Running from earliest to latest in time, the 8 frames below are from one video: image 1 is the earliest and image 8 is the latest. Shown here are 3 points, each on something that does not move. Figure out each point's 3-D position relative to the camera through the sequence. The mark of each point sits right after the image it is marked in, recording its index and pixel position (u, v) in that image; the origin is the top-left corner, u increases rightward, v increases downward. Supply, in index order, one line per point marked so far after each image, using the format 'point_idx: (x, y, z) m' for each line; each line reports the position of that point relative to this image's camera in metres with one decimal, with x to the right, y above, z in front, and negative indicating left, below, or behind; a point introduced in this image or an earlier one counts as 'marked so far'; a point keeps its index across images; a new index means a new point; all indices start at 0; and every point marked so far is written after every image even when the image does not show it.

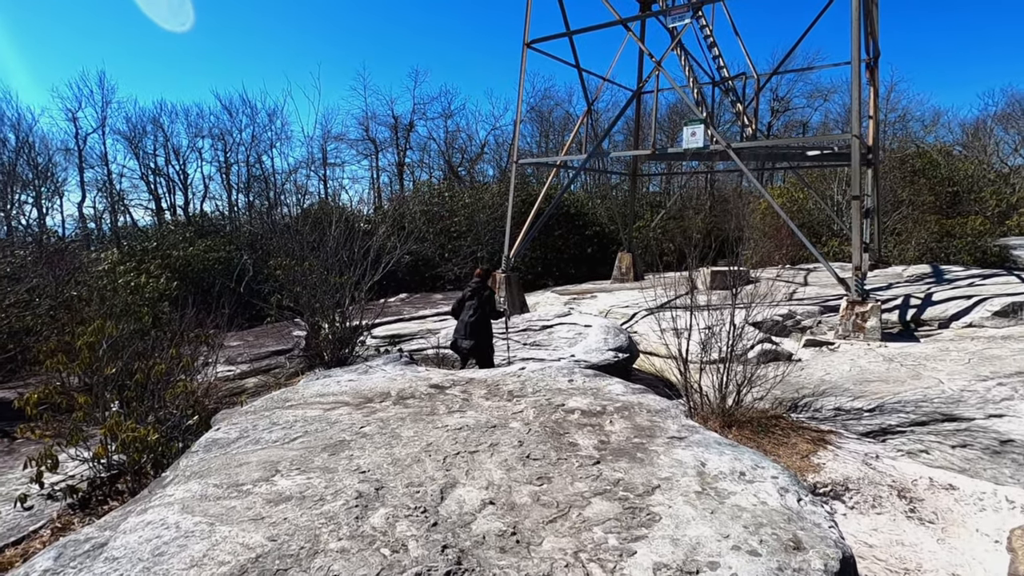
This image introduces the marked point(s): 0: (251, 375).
0: (-3.4, -1.2, +7.0) m
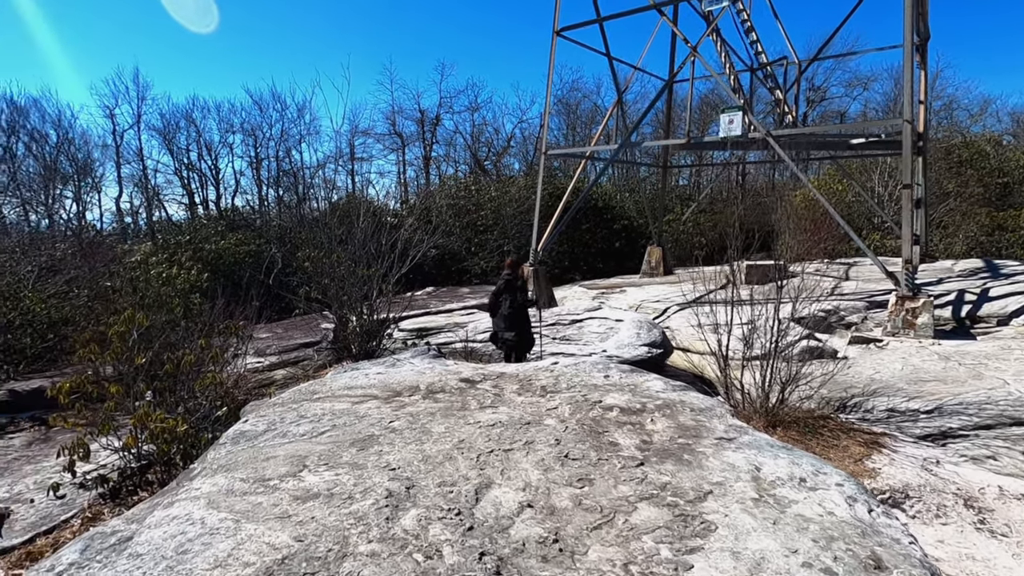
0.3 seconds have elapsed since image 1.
0: (-3.1, -1.1, +7.1) m
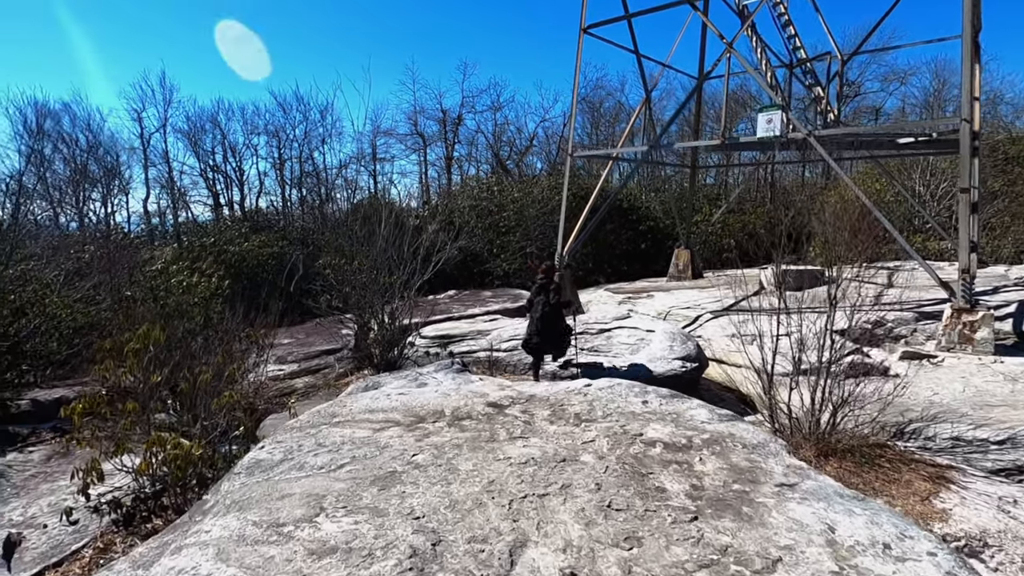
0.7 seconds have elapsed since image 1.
0: (-2.8, -1.1, +6.9) m
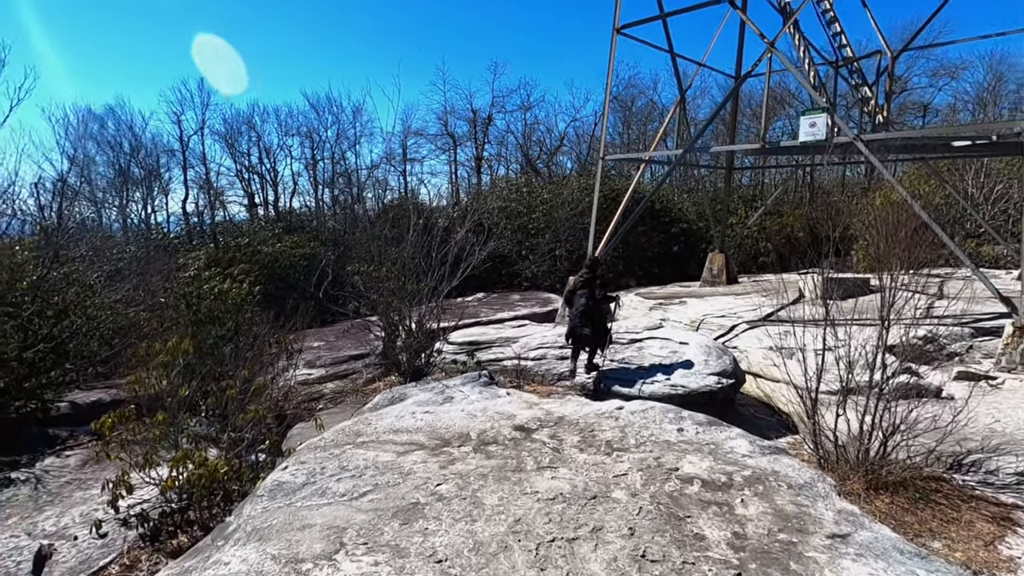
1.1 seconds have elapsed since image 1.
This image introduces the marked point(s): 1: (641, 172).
0: (-2.4, -1.2, +7.0) m
1: (+2.8, +2.5, +11.4) m
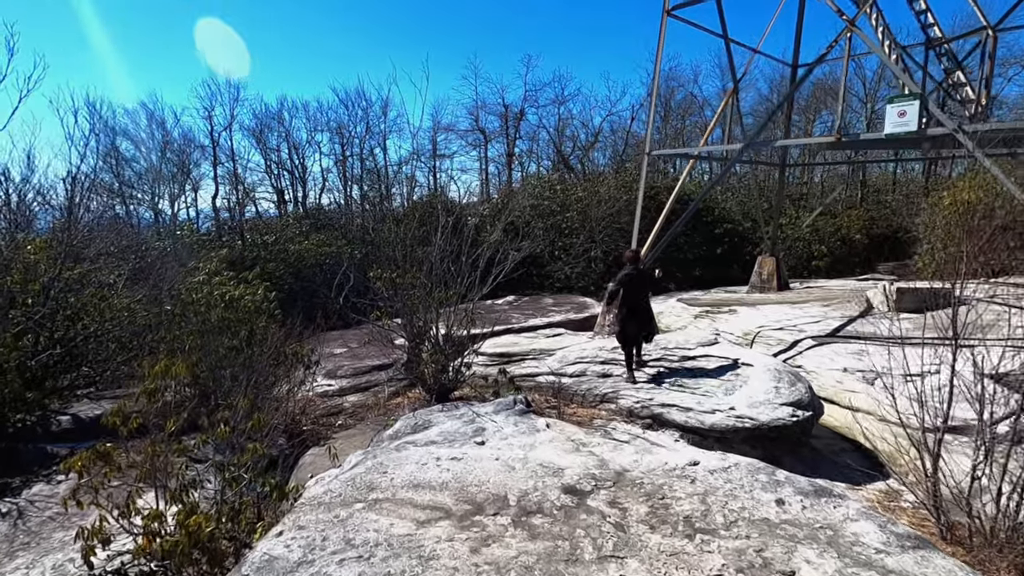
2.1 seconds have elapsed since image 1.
0: (-2.0, -1.3, +6.5) m
1: (+3.5, +2.4, +10.6) m
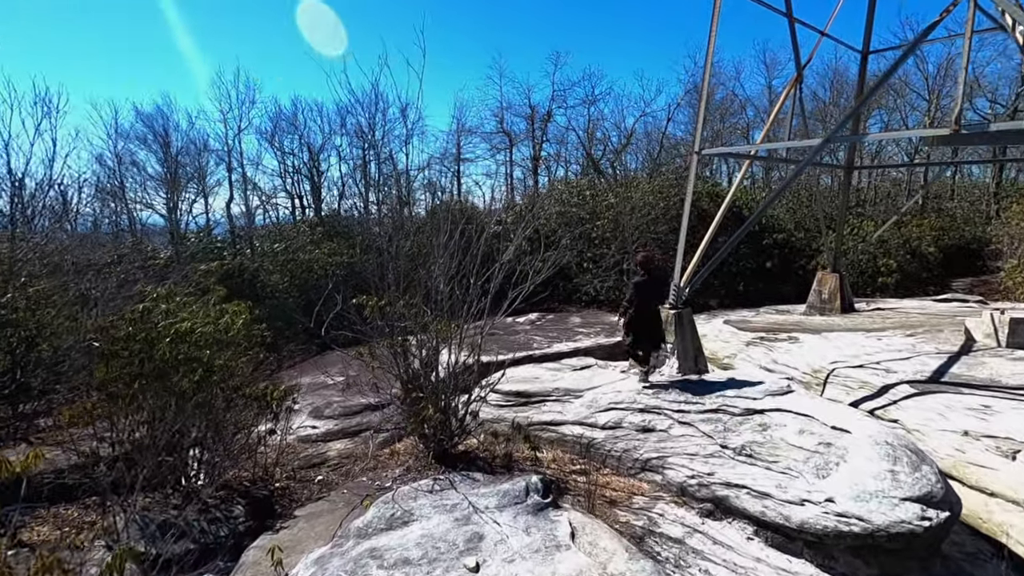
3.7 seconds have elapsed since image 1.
0: (-1.8, -1.5, +5.4) m
1: (+3.9, +2.0, +9.3) m
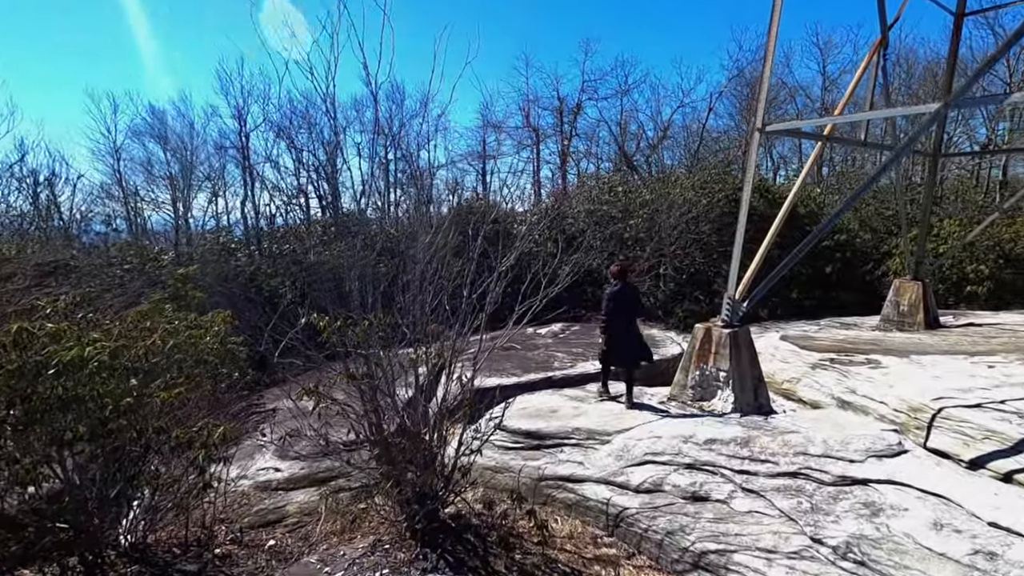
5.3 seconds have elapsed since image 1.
0: (-1.7, -1.6, +4.4) m
1: (+4.2, +1.9, +7.9) m
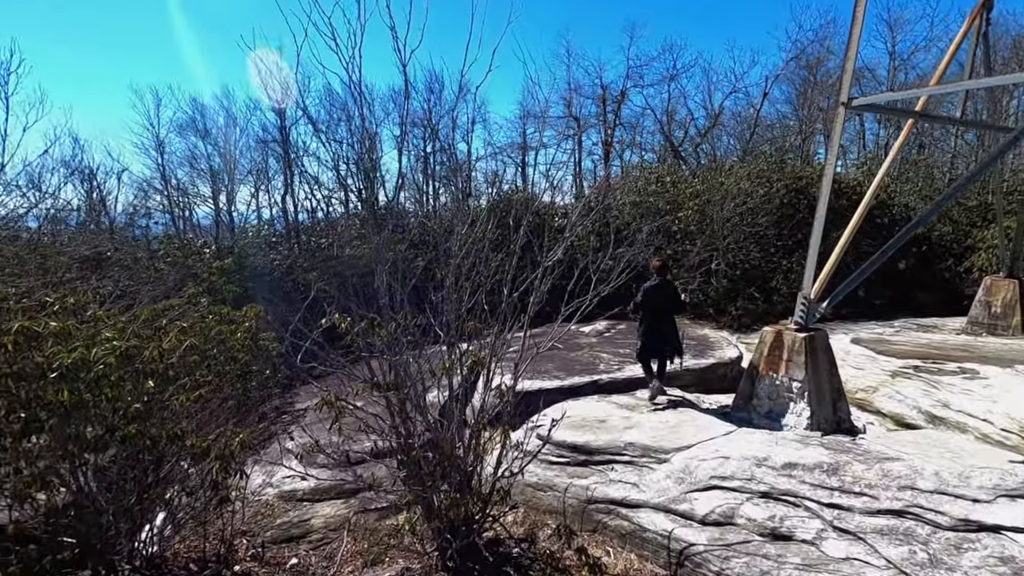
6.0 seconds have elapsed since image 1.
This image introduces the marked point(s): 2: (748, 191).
0: (-1.4, -1.6, +4.0) m
1: (+4.8, +1.9, +7.1) m
2: (+4.5, +1.9, +10.2) m
